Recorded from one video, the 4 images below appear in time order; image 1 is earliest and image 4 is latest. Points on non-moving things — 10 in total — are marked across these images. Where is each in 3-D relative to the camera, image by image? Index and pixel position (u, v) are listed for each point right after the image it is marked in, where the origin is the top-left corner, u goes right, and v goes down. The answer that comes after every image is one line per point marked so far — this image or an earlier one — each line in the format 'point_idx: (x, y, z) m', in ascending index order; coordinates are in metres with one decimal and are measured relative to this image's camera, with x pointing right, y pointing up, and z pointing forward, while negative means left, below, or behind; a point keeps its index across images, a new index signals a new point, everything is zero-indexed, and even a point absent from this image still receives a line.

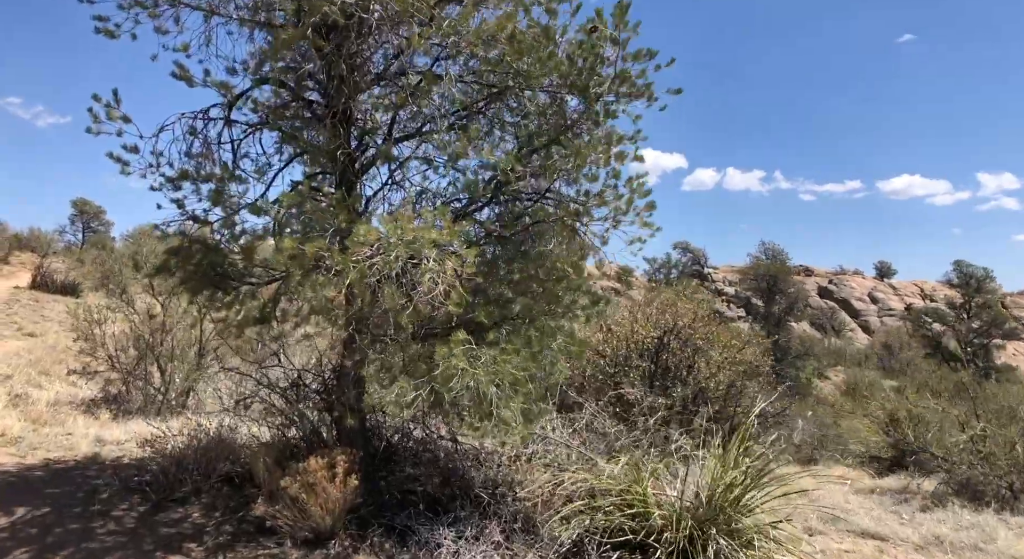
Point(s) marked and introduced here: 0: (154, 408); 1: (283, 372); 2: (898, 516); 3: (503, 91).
0: (-6.2, -2.2, +12.2) m
1: (-2.0, -0.8, +6.3) m
2: (+3.8, -2.3, +6.9) m
3: (-0.1, +1.5, +5.7) m
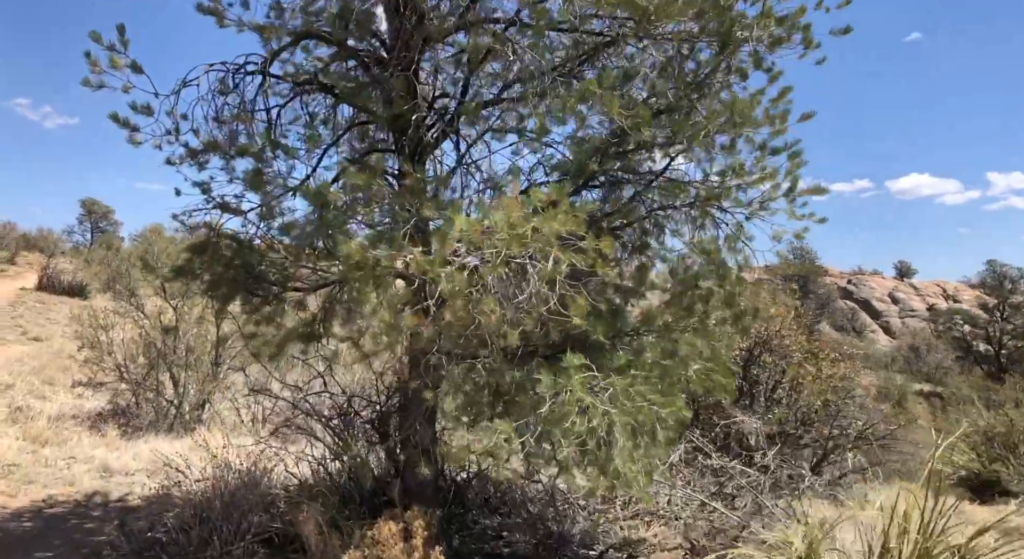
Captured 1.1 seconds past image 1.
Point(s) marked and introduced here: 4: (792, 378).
0: (-5.4, -2.3, +11.1) m
1: (-1.3, -0.9, +5.1) m
2: (+4.5, -2.3, +5.6) m
3: (+0.6, +1.5, +4.5) m
4: (+3.1, -1.1, +7.9) m
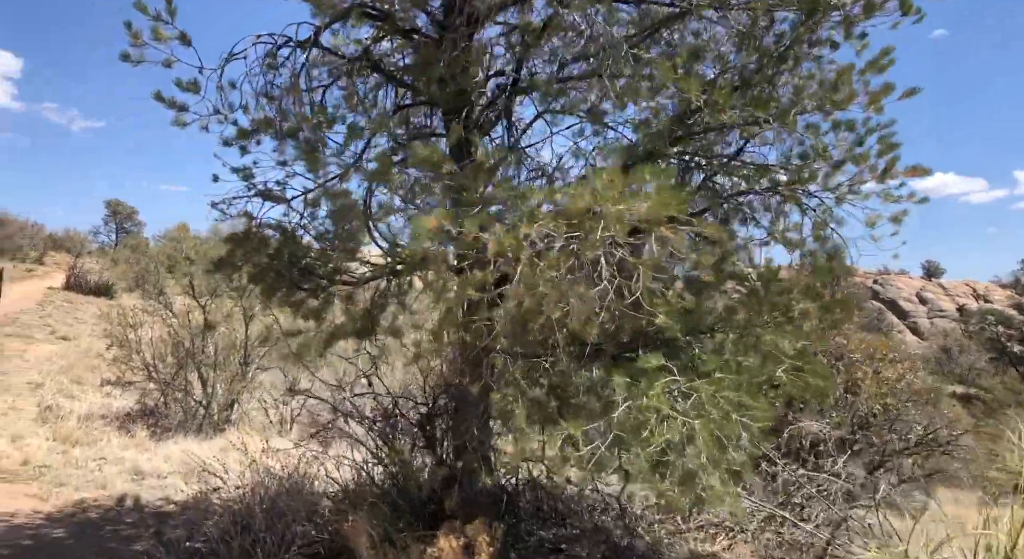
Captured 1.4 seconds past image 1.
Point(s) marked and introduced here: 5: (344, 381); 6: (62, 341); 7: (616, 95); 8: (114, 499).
0: (-4.9, -2.2, +10.9) m
1: (-1.0, -0.8, +4.9) m
2: (+4.9, -2.3, +5.2) m
3: (+1.0, +1.5, +4.1) m
4: (+3.6, -1.1, +7.5) m
5: (-1.2, -0.7, +5.1) m
6: (-11.9, -1.6, +18.6) m
7: (+0.6, +1.1, +4.1) m
8: (-3.2, -1.8, +5.7) m
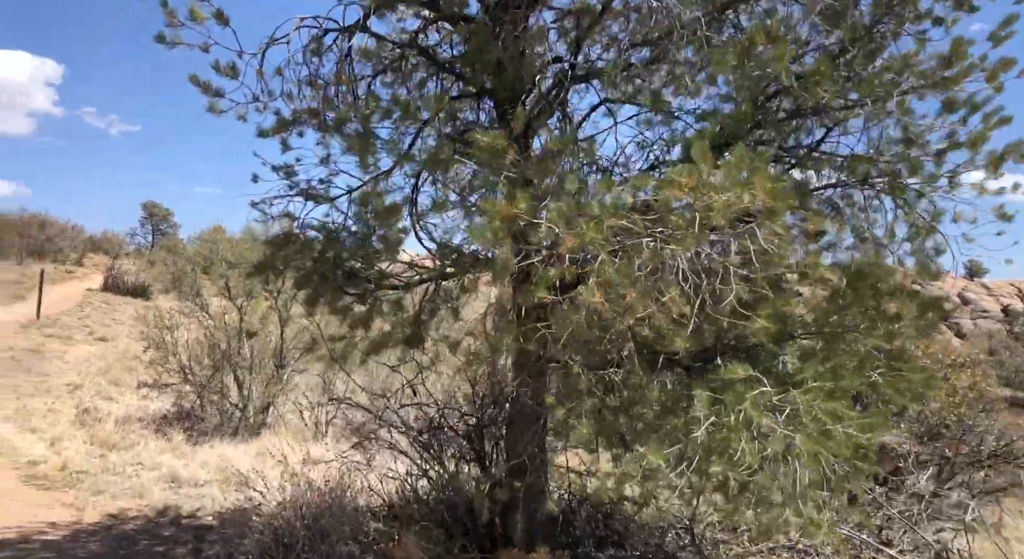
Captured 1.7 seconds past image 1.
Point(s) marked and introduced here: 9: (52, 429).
0: (-4.3, -2.3, +10.8) m
1: (-0.6, -0.8, +4.6) m
2: (+5.2, -2.3, +4.7) m
3: (+1.3, +1.5, +3.8) m
4: (+4.0, -1.1, +7.1) m
5: (-0.9, -0.8, +4.8) m
6: (-11.0, -1.7, +18.8) m
7: (+0.9, +1.0, +3.8) m
8: (-2.8, -1.8, +5.5) m
9: (-6.2, -2.0, +9.5) m
